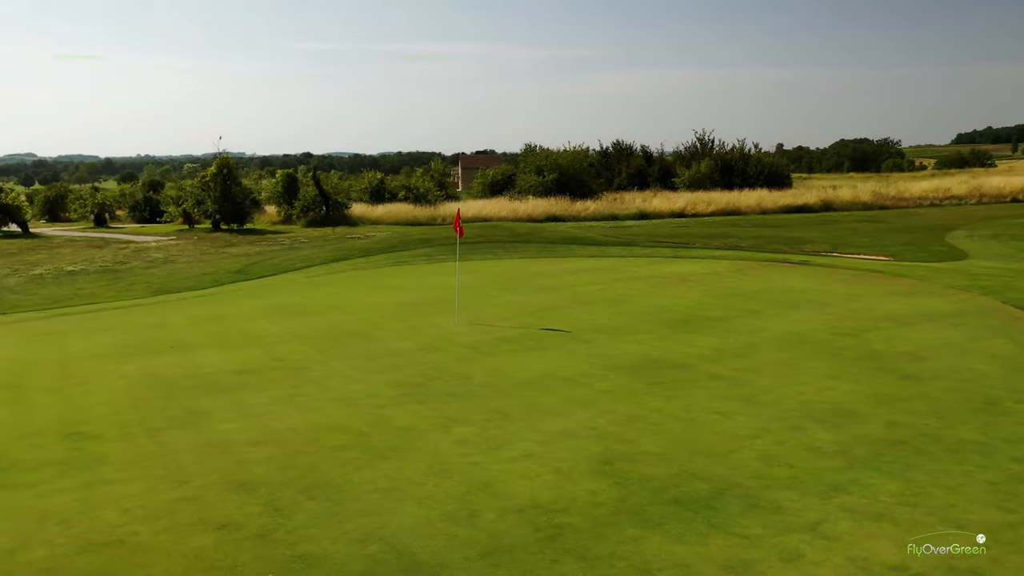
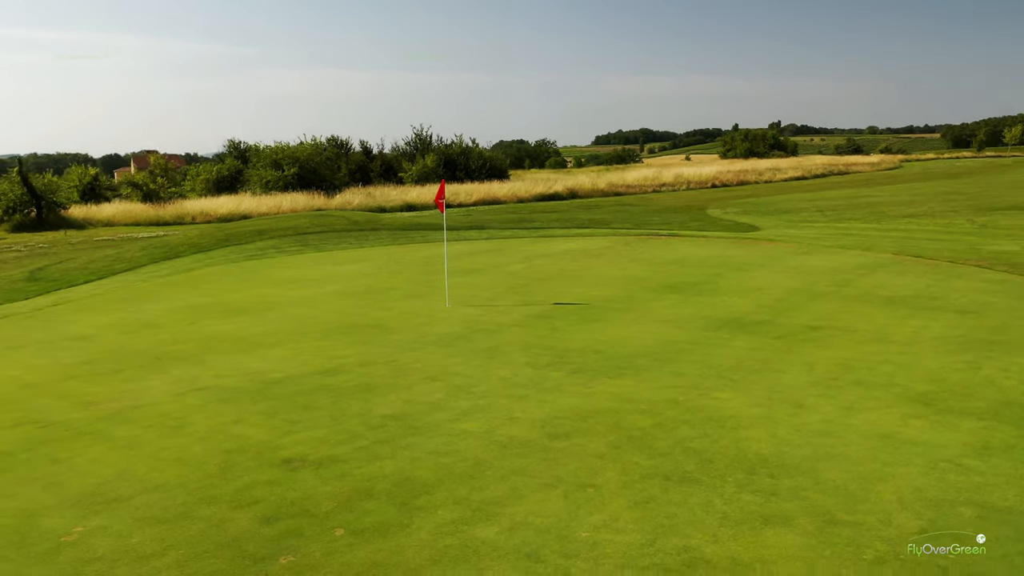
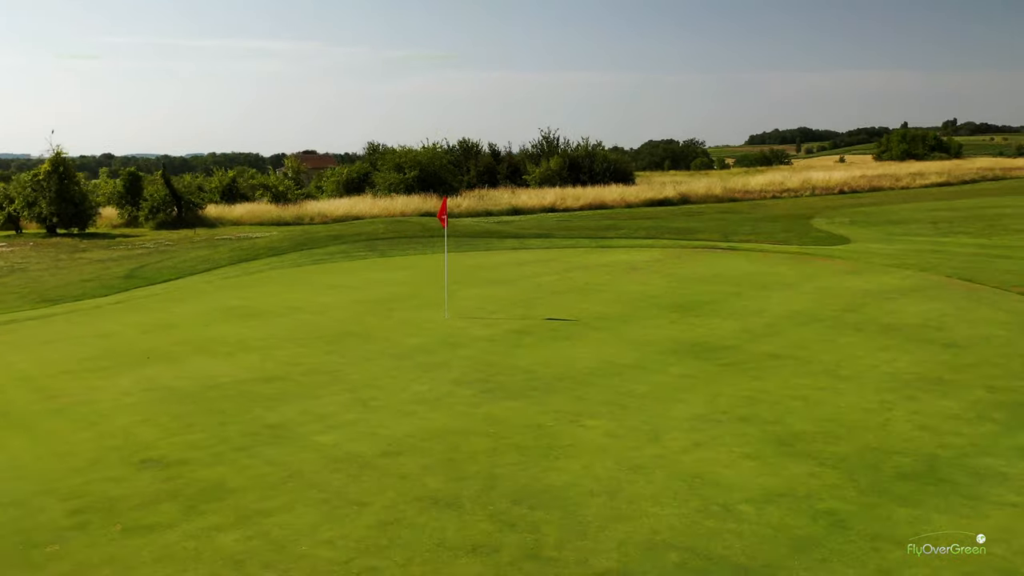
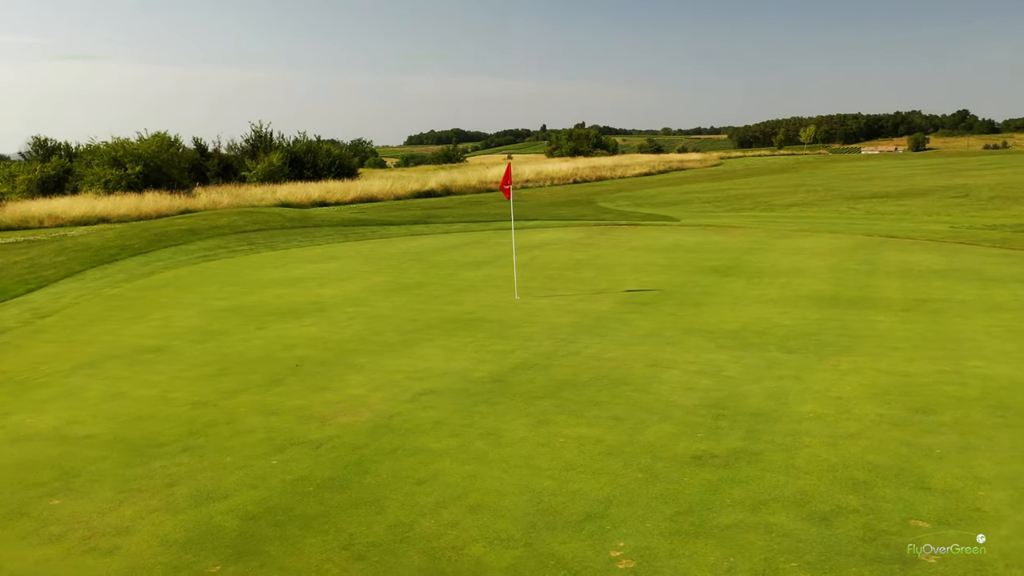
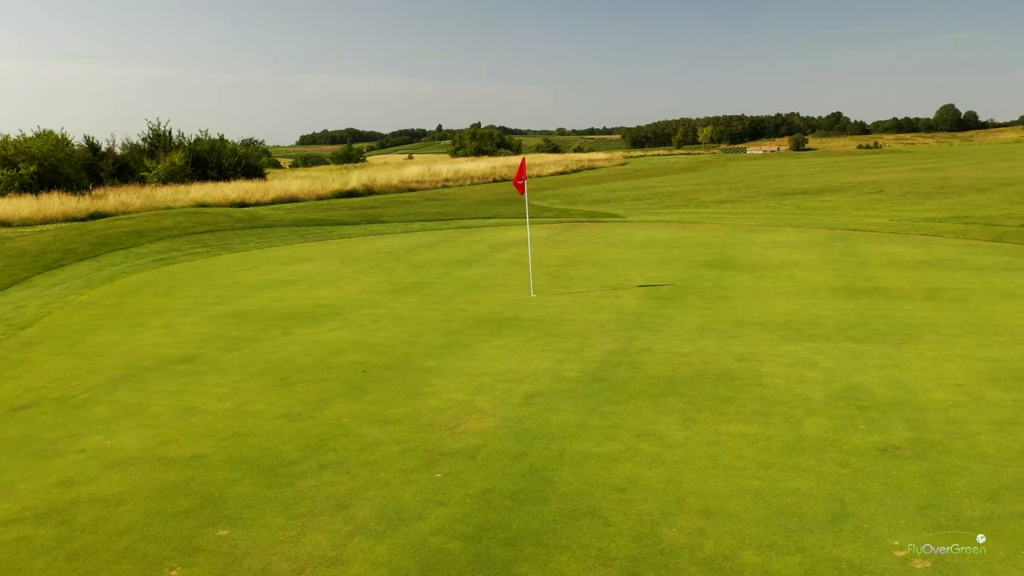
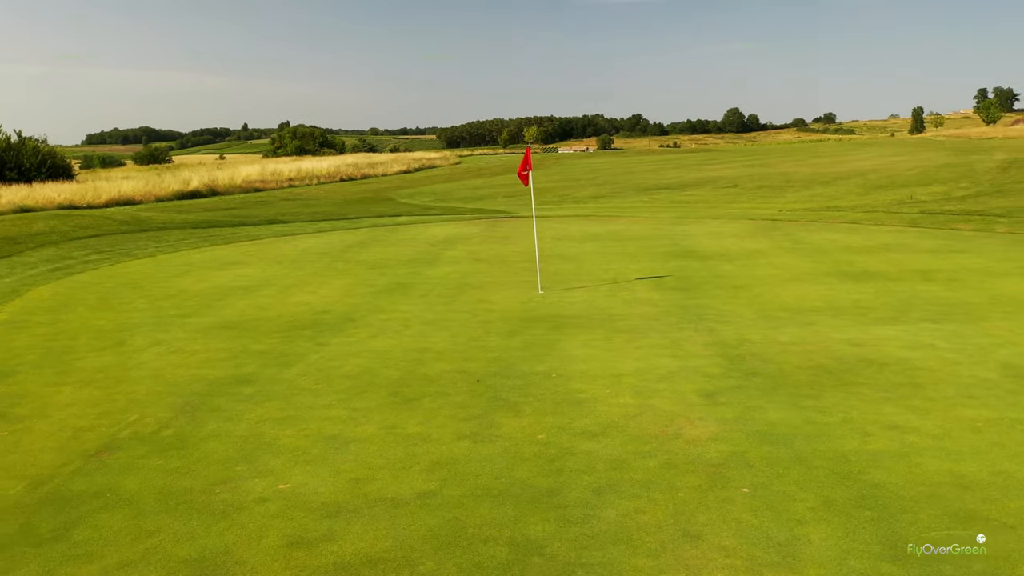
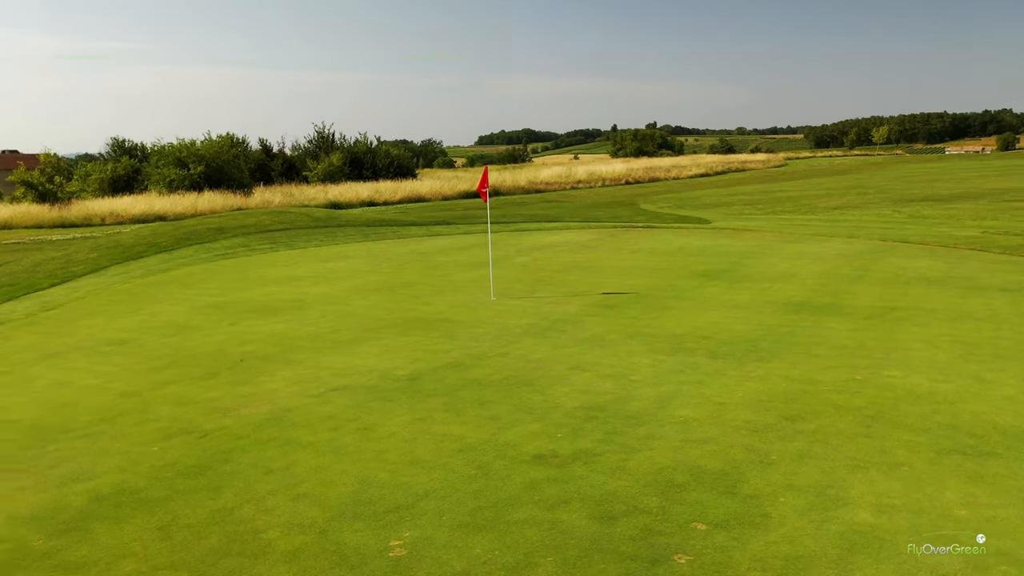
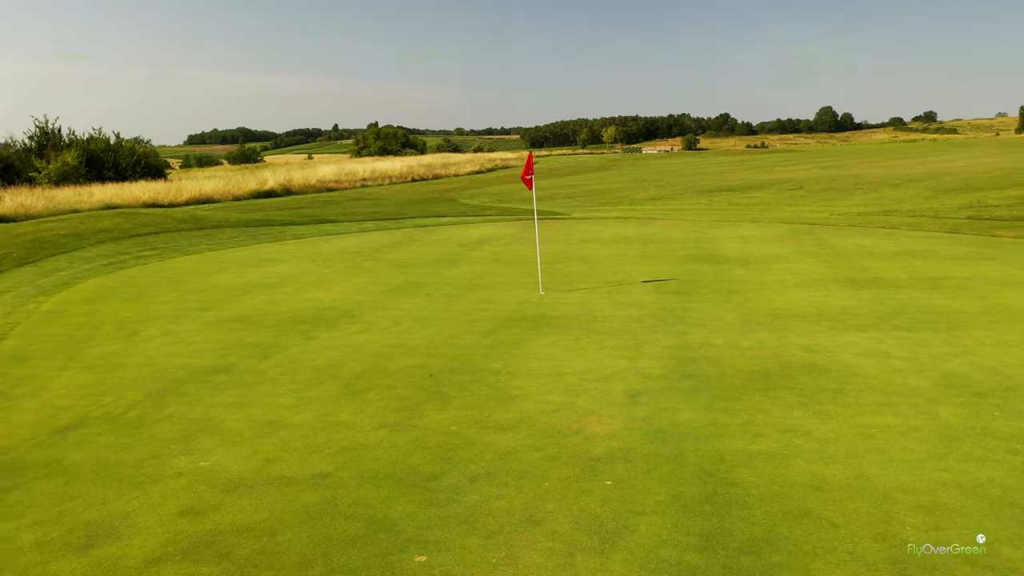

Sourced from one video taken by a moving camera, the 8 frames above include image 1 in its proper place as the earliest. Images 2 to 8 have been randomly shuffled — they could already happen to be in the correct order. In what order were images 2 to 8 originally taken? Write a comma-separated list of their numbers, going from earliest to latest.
3, 2, 7, 4, 5, 8, 6
